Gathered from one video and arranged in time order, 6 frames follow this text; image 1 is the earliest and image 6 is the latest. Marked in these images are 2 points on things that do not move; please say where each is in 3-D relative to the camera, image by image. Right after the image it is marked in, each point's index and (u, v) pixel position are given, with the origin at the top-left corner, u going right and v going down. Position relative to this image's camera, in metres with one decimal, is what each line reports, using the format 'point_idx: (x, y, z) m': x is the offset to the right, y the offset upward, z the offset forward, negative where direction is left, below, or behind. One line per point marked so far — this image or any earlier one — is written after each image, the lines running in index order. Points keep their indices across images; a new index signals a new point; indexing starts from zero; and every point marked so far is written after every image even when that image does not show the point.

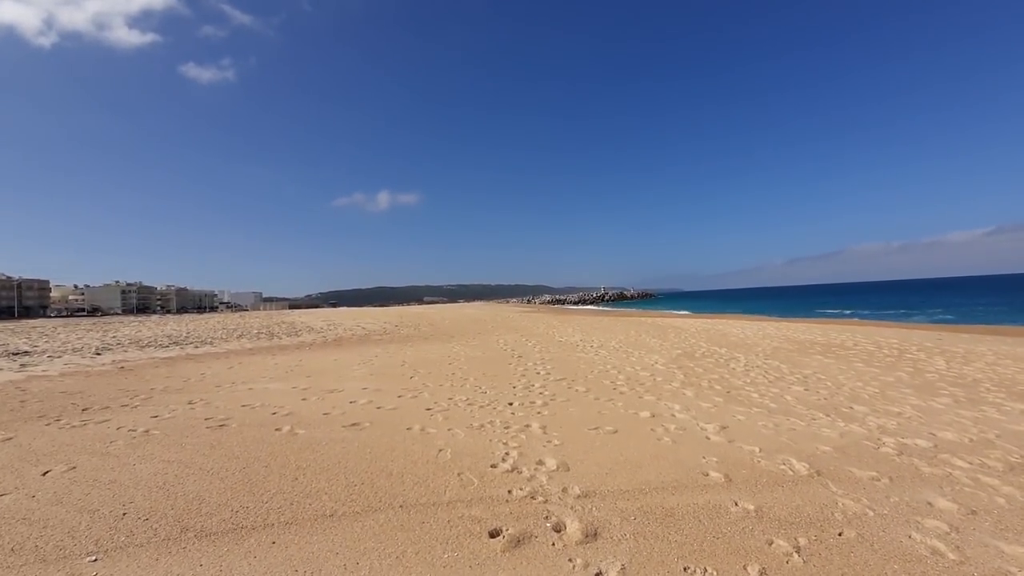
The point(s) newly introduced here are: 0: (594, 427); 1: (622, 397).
0: (+0.8, -1.4, +4.9) m
1: (+1.4, -1.4, +6.3) m
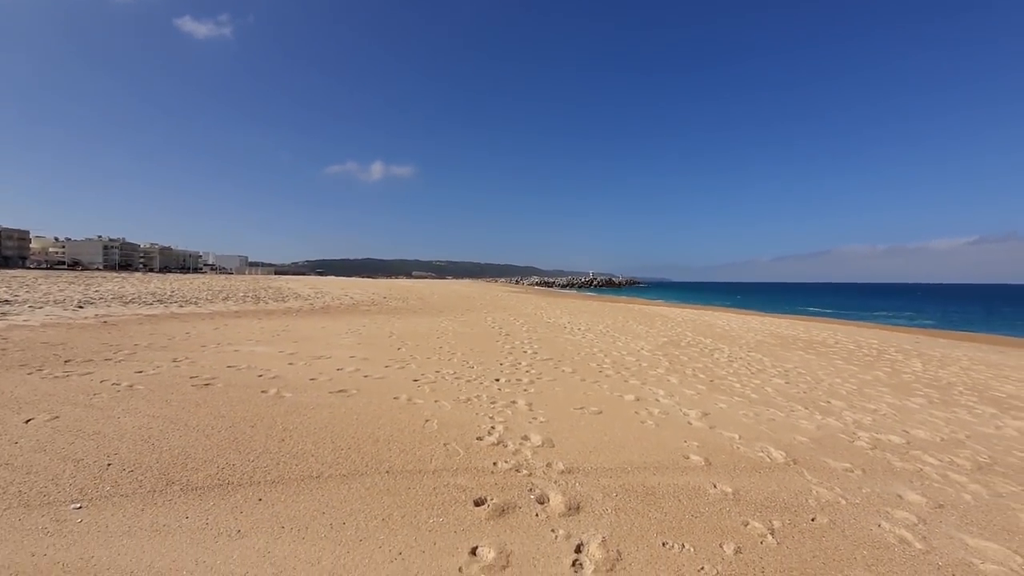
0: (+0.7, -1.2, +5.0) m
1: (+1.2, -1.2, +6.4) m
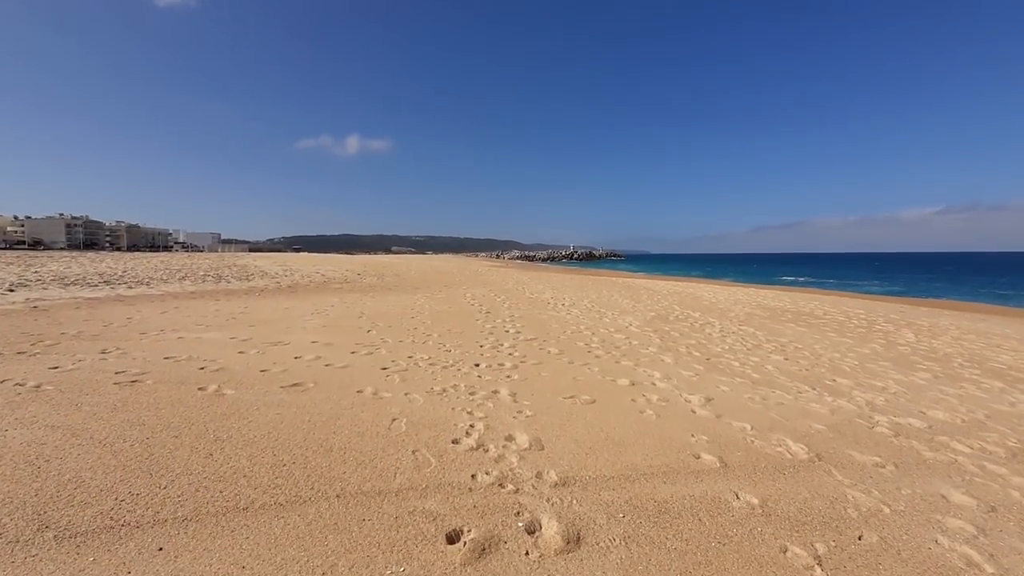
0: (+0.5, -0.9, +4.4) m
1: (+1.0, -0.9, +5.9) m
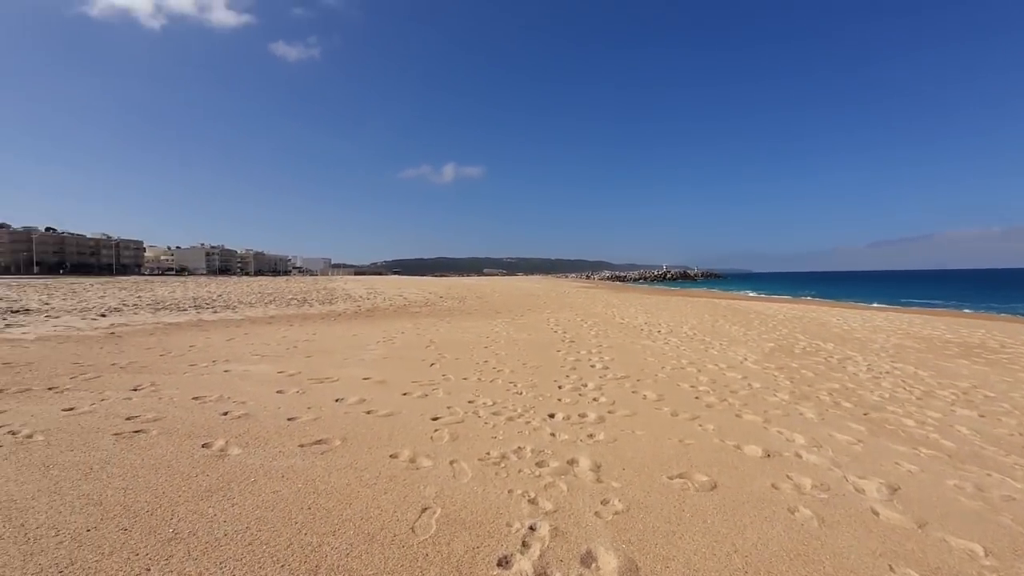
0: (+1.0, -1.2, +3.2) m
1: (+1.8, -1.1, +4.5) m
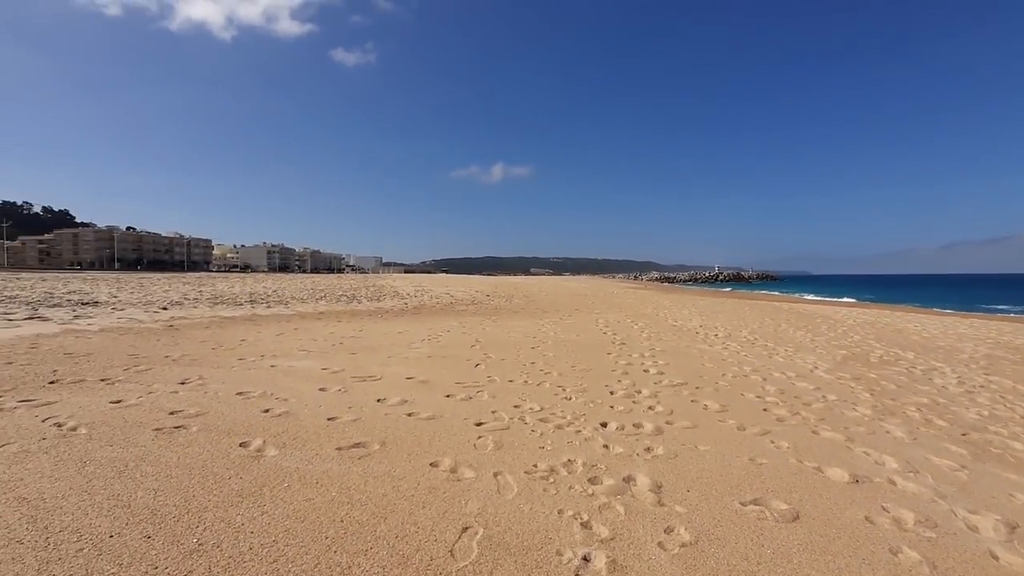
0: (+1.3, -1.2, +2.8) m
1: (+2.2, -1.1, +4.0) m
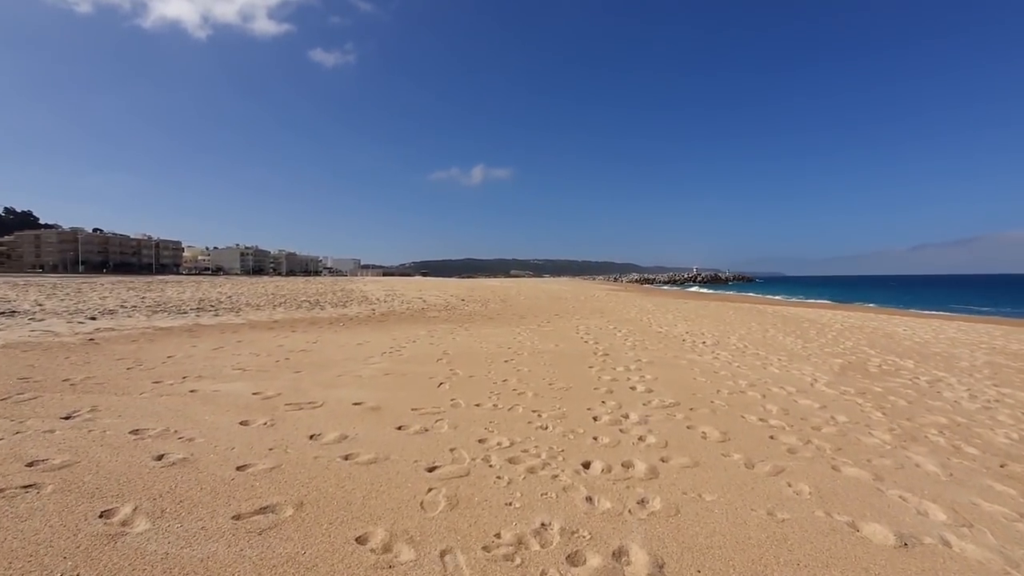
0: (+1.1, -1.2, +2.1) m
1: (+1.9, -1.2, +3.4) m
